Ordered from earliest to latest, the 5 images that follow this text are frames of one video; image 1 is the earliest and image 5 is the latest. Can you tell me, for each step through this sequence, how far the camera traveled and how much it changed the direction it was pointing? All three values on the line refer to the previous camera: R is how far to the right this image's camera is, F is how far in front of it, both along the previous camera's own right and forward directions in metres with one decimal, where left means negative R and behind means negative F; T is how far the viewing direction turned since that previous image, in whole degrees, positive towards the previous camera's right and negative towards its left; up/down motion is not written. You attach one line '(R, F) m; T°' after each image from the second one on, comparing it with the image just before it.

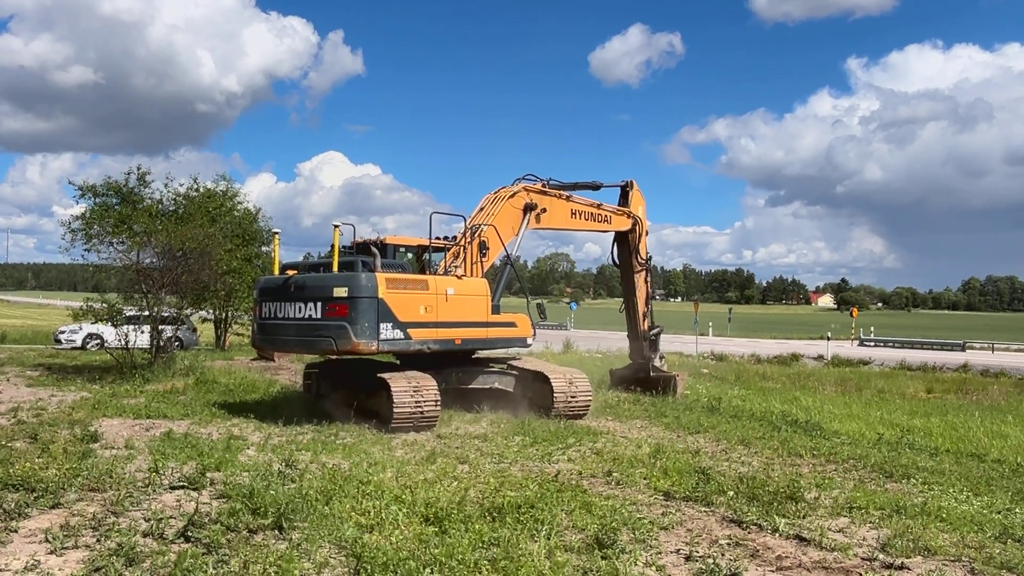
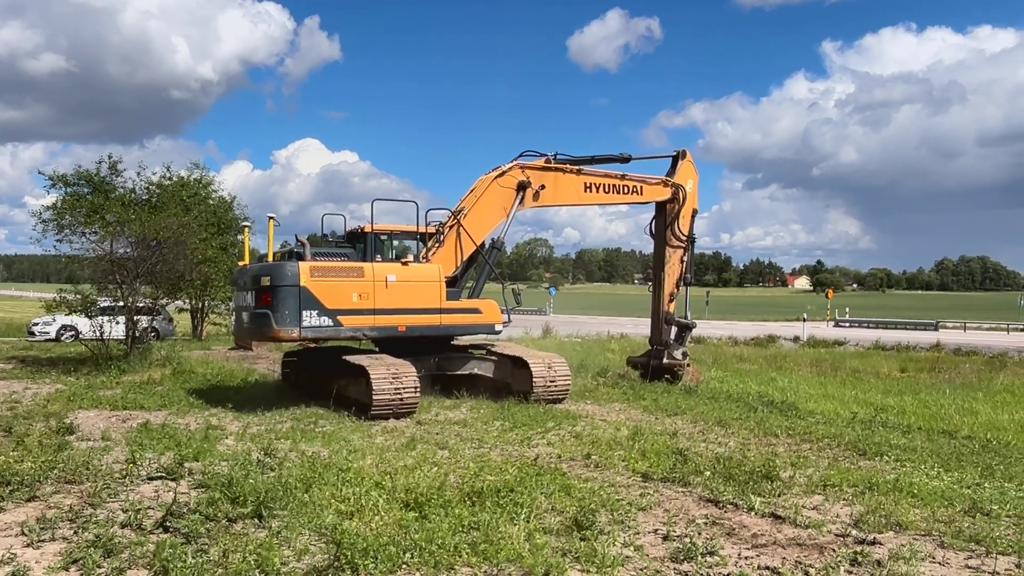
(0.0, 0.0) m; +1°
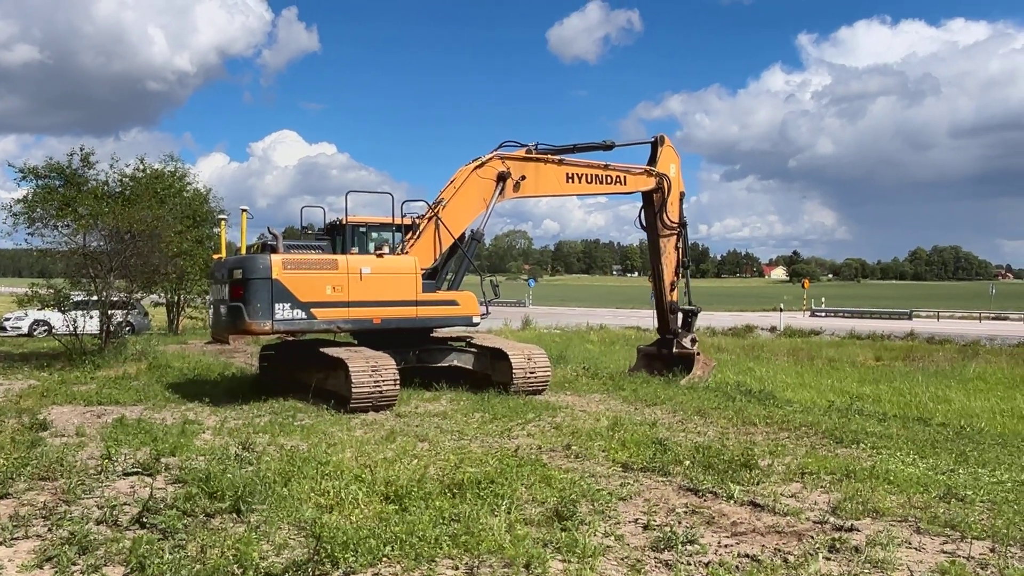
(0.0, 0.0) m; +2°
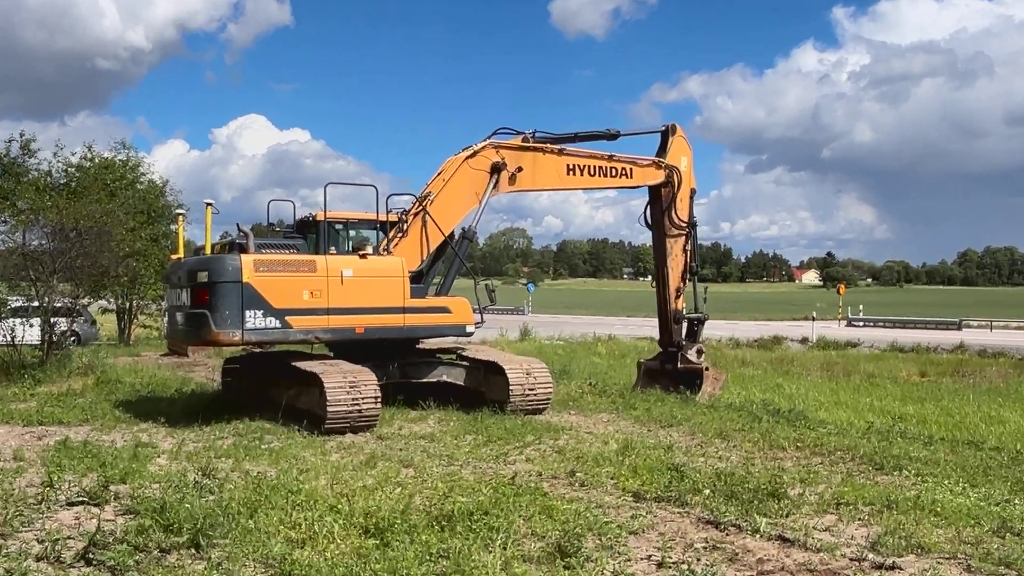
(+0.2, +1.0) m; -1°
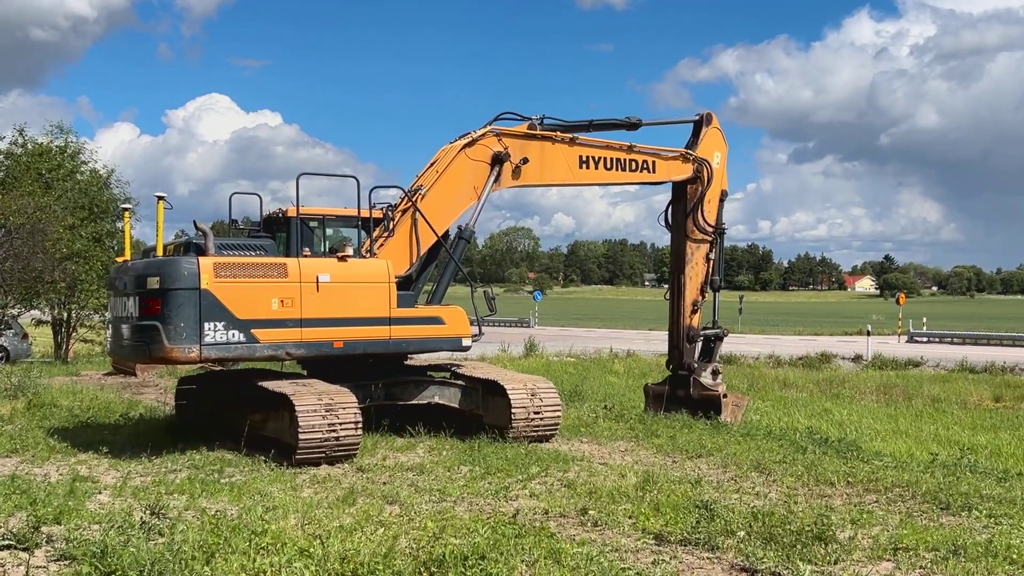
(+0.2, +1.2) m; -2°
